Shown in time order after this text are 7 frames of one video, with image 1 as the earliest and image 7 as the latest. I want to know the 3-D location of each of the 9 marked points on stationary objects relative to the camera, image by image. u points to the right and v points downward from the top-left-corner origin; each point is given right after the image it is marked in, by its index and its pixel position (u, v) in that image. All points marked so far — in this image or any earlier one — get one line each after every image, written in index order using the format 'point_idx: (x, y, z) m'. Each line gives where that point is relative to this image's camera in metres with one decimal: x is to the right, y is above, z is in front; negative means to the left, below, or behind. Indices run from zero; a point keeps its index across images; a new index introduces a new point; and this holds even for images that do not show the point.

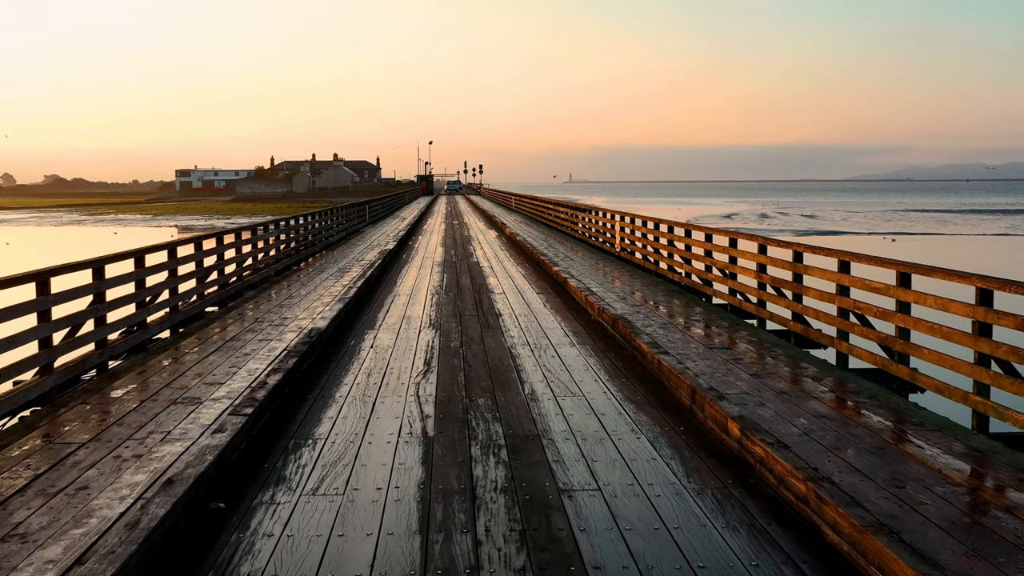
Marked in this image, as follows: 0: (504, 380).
0: (0.0, -0.4, +5.4) m
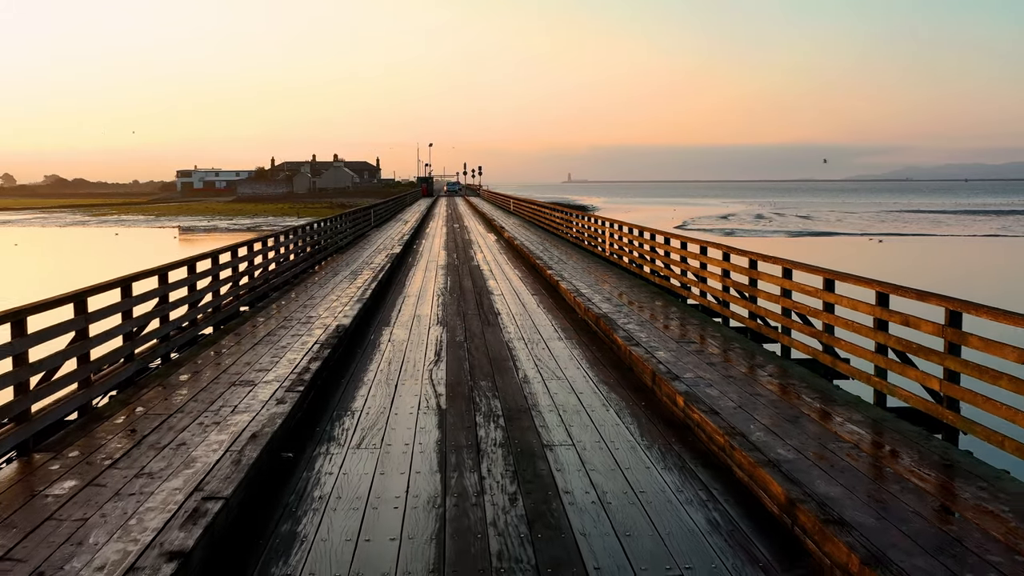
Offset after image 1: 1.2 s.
0: (-0.1, -0.4, +6.5) m
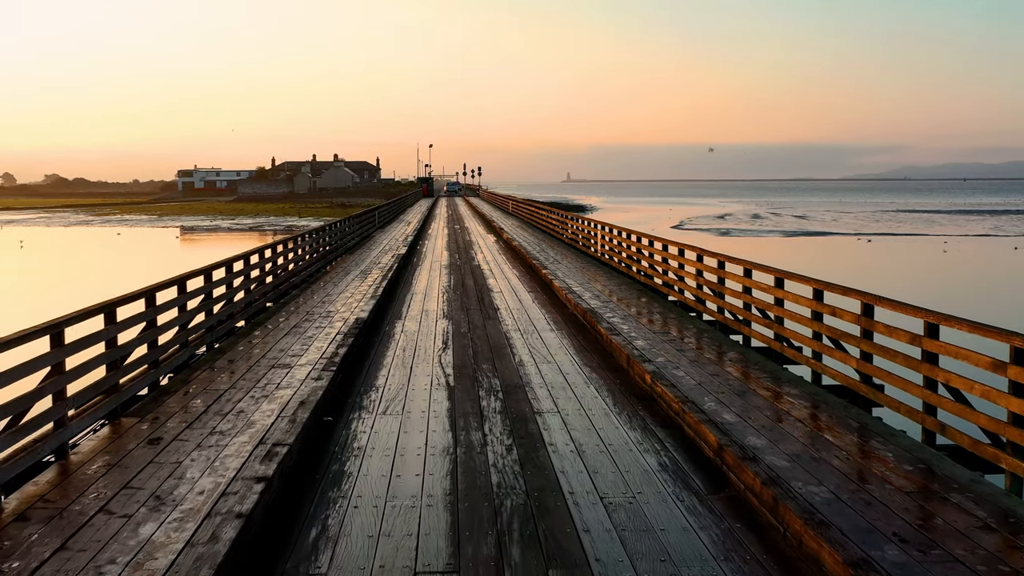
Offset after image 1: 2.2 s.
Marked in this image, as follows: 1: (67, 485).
0: (-0.1, -0.4, +7.5) m
1: (-1.5, -0.7, +4.4) m
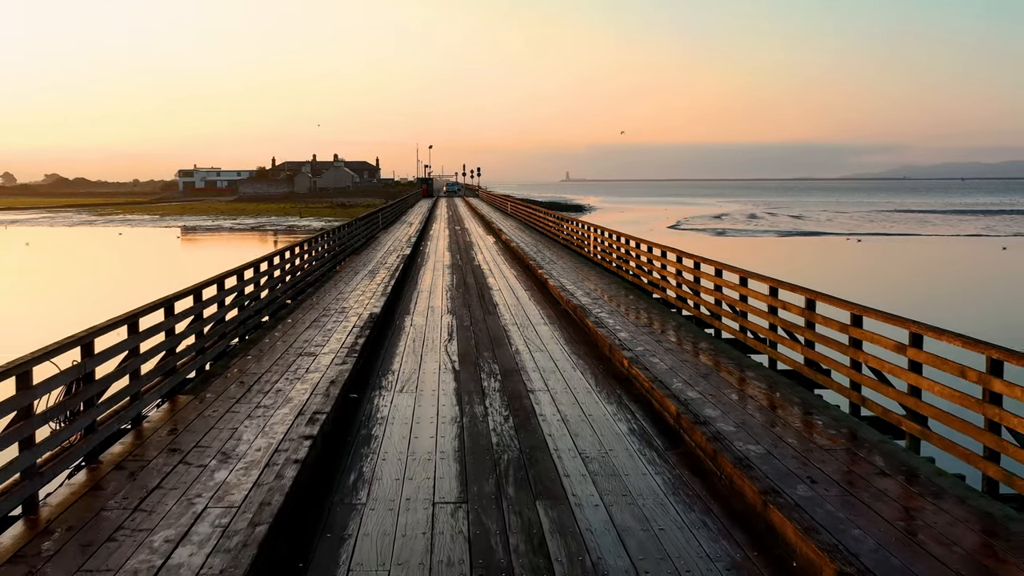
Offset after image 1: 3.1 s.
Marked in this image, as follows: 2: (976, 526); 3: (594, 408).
0: (-0.1, -0.4, +8.5) m
1: (-1.5, -0.7, +5.4) m
2: (+1.5, -0.8, +4.1) m
3: (+0.4, -0.6, +6.1) m
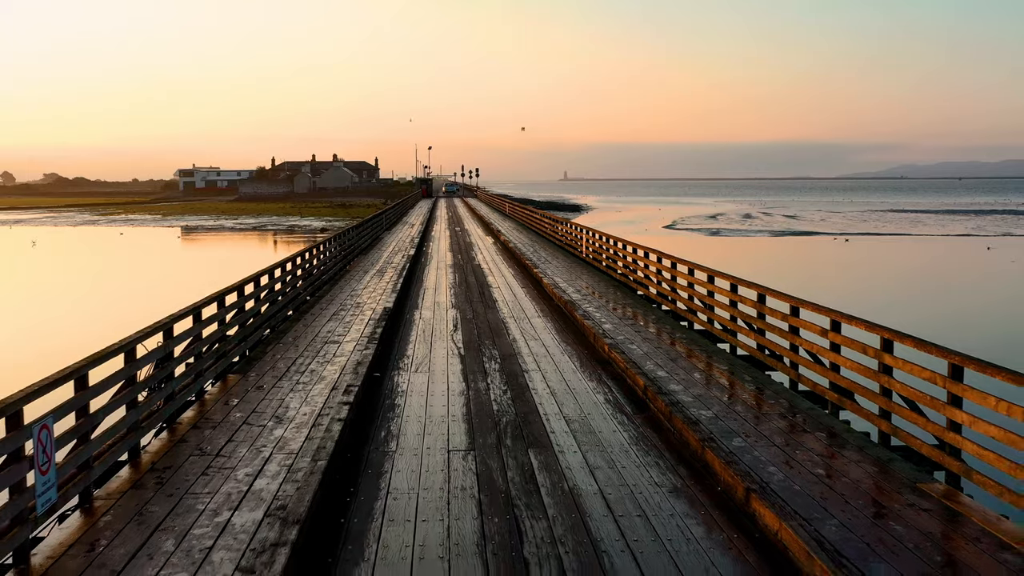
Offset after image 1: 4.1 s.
0: (-0.1, -0.3, +9.7) m
1: (-1.6, -0.6, +6.6) m
2: (+1.5, -0.7, +5.3) m
3: (+0.4, -0.6, +7.3) m
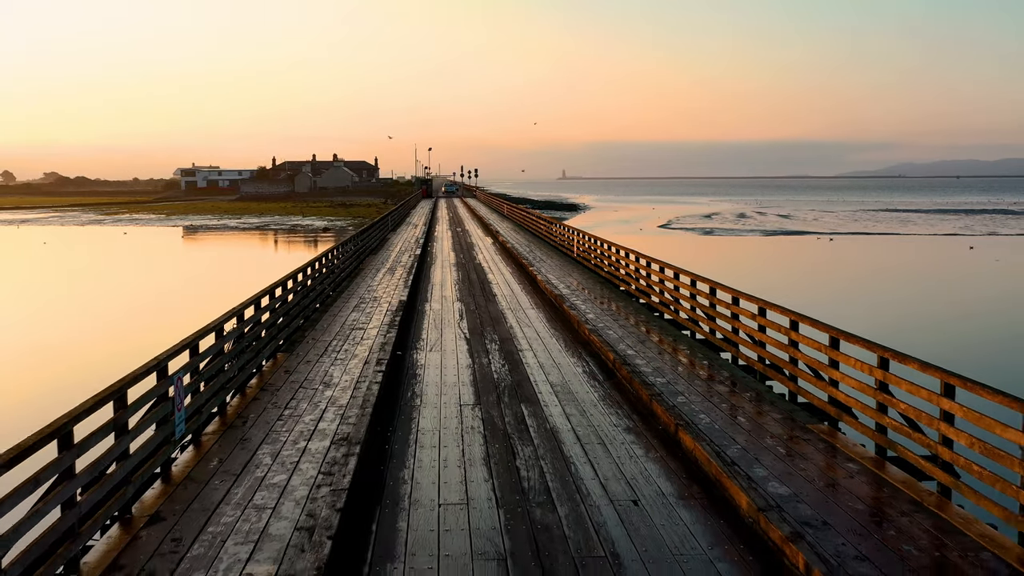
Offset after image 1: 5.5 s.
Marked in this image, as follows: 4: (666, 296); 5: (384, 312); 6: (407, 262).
0: (-0.1, -0.3, +11.5) m
1: (-1.6, -0.6, +8.3) m
2: (+1.5, -0.7, +7.1) m
3: (+0.4, -0.5, +9.0) m
4: (+1.5, -0.1, +12.2) m
5: (-1.2, -0.2, +11.9) m
6: (-1.7, +0.4, +19.8) m
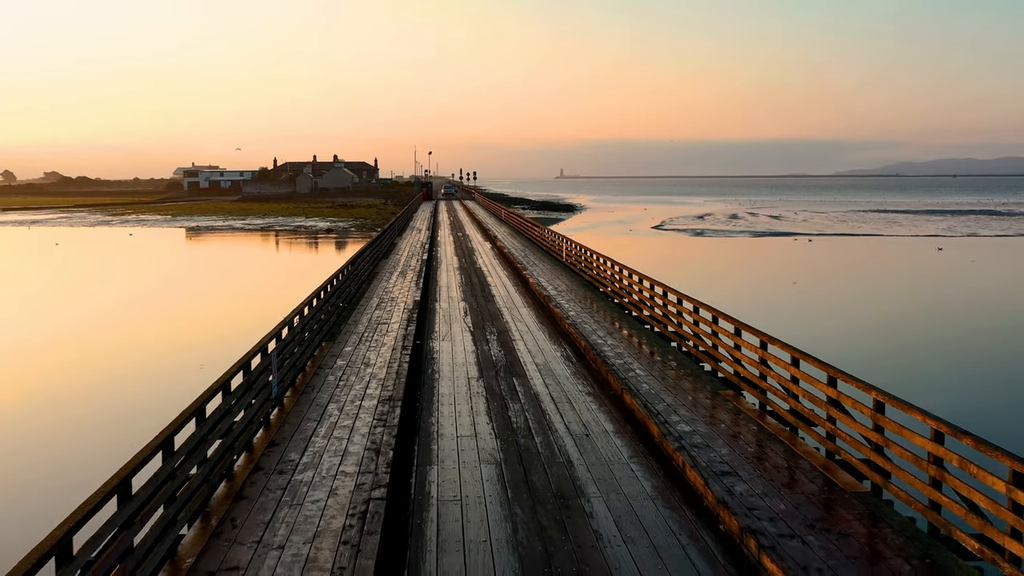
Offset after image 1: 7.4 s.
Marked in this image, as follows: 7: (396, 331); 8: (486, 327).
0: (-0.2, -0.3, +14.0) m
1: (-1.6, -0.6, +10.9) m
2: (+1.4, -0.7, +9.6) m
3: (+0.3, -0.5, +11.6) m
4: (+1.4, -0.1, +14.8) m
5: (-1.3, -0.3, +14.5) m
6: (-1.7, +0.4, +22.3) m
7: (-1.1, -0.4, +12.4) m
8: (-0.3, -0.4, +13.0) m
